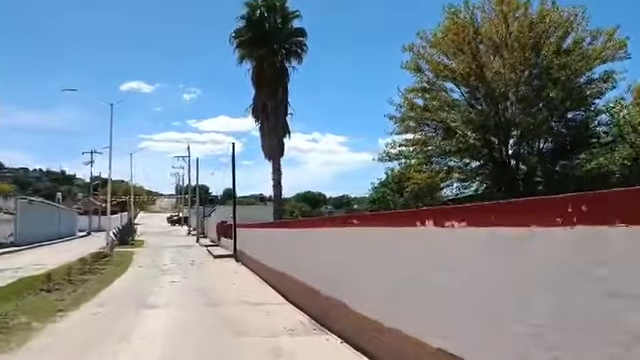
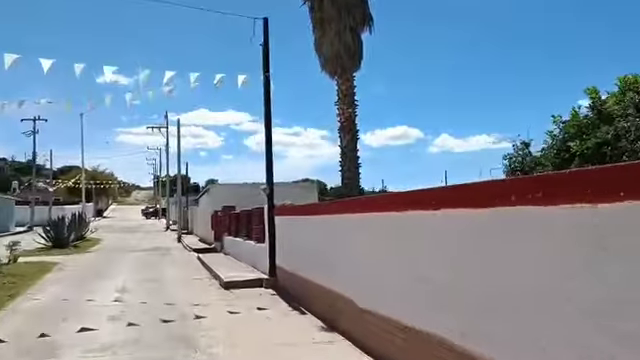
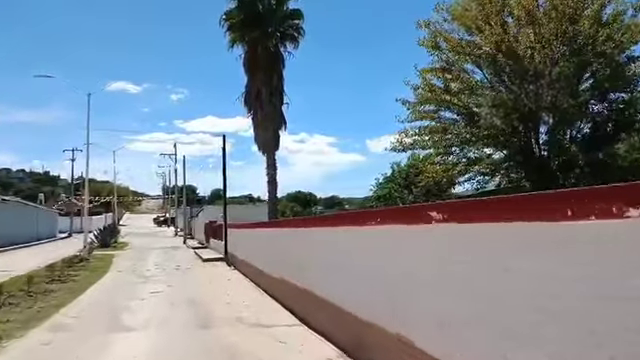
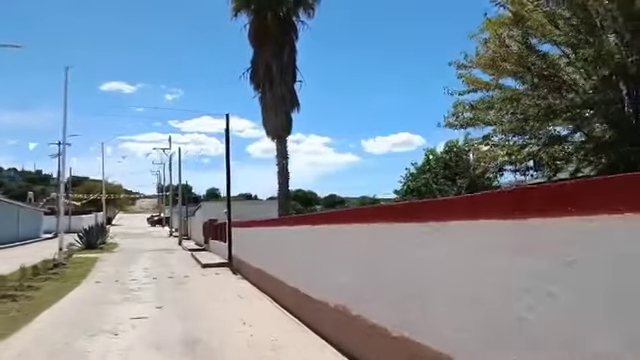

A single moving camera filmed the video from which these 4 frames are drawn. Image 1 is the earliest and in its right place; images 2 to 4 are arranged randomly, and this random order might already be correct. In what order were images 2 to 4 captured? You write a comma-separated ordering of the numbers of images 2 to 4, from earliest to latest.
3, 4, 2
